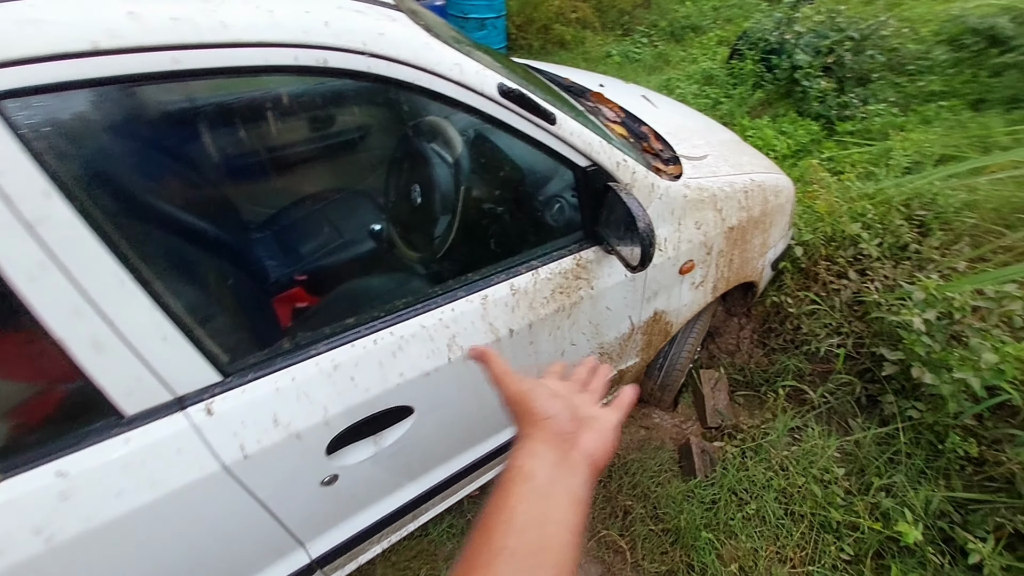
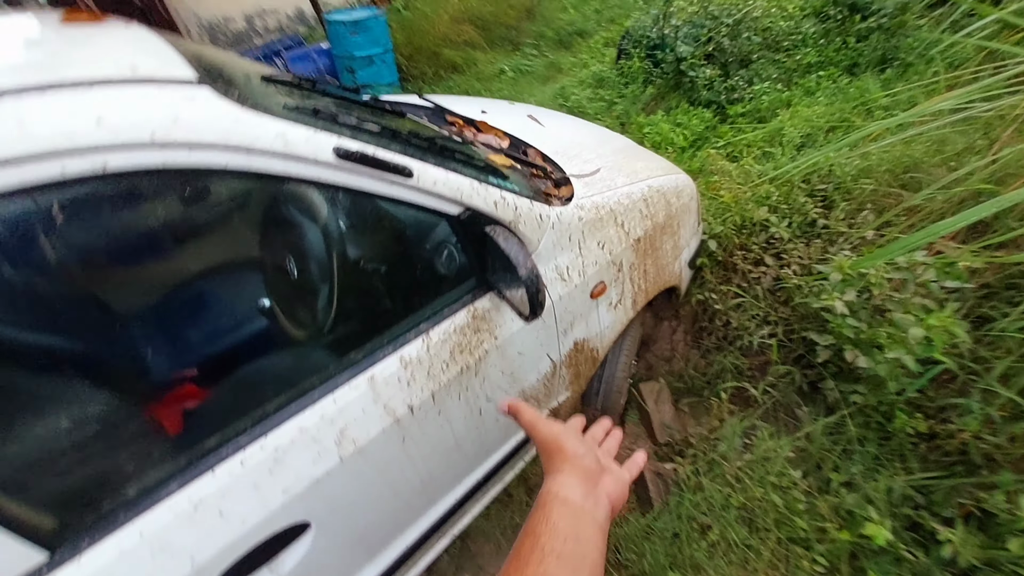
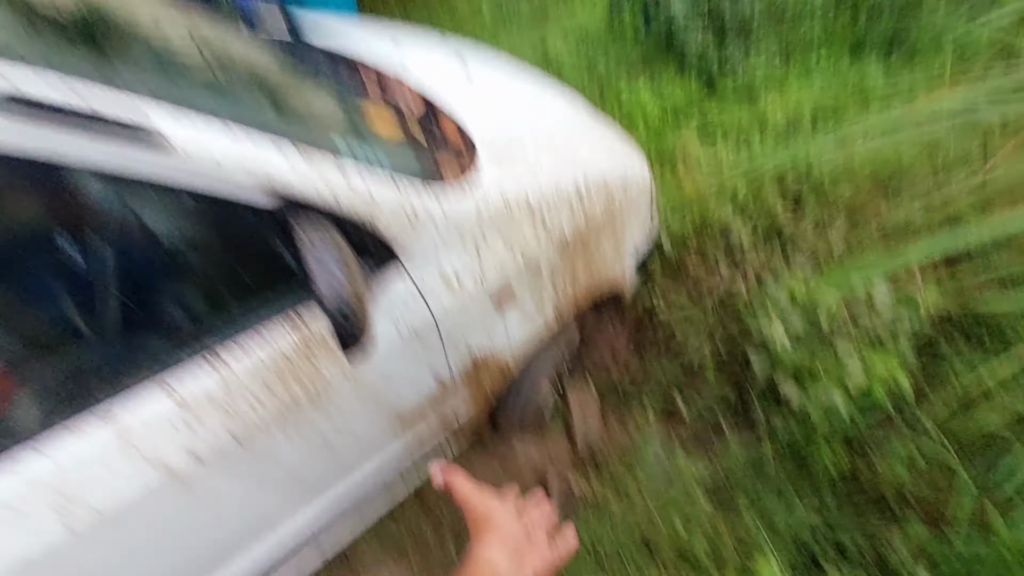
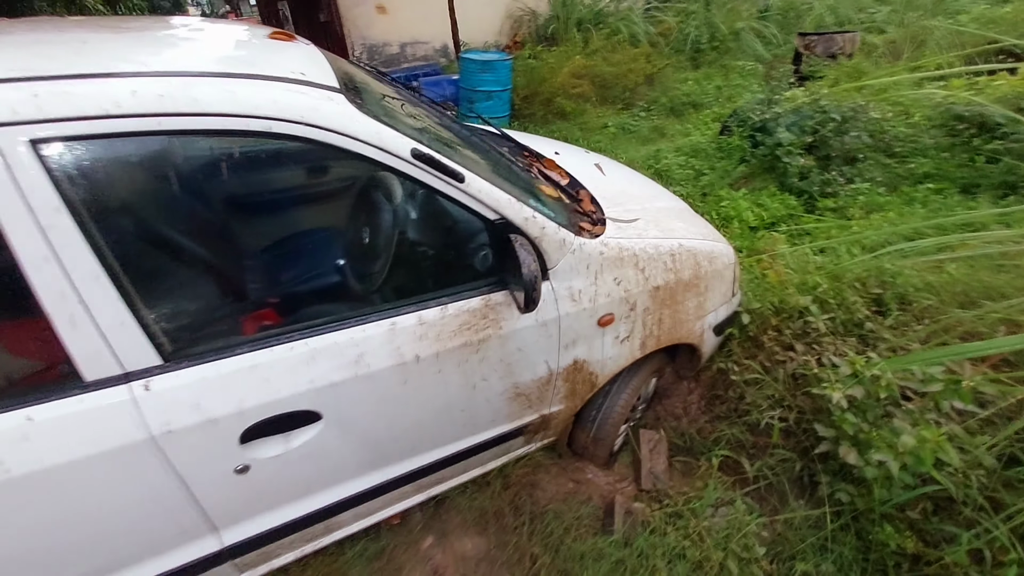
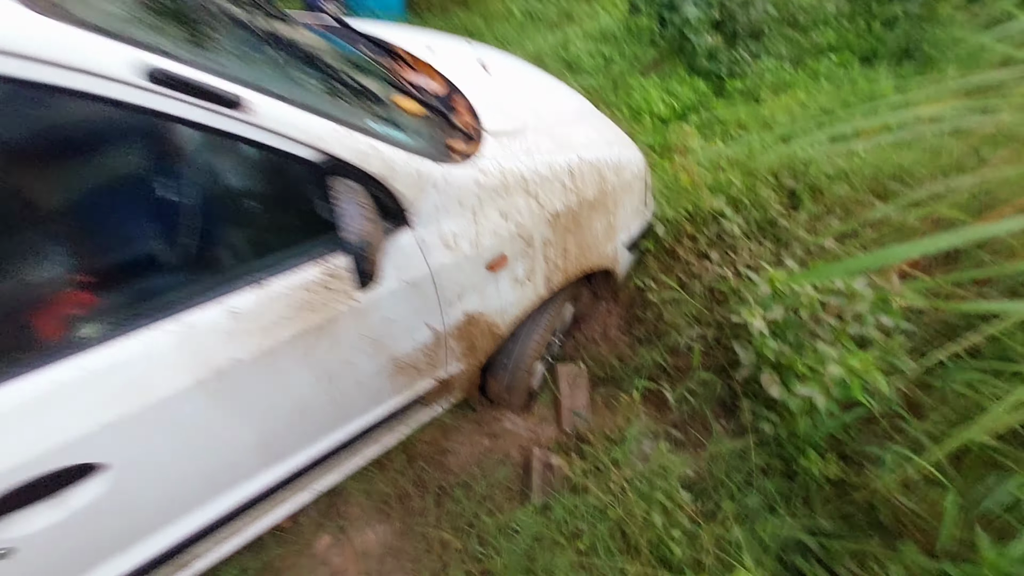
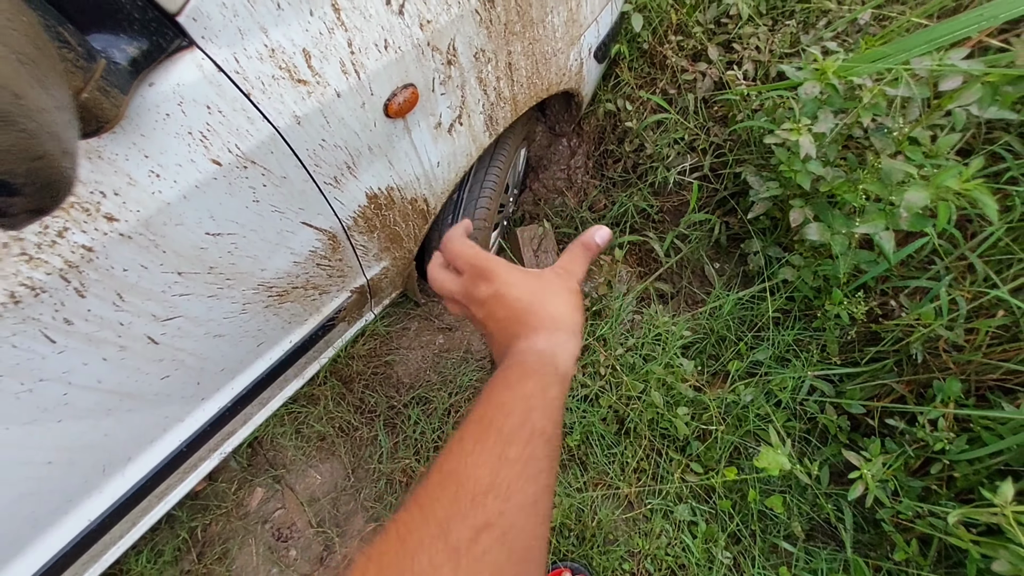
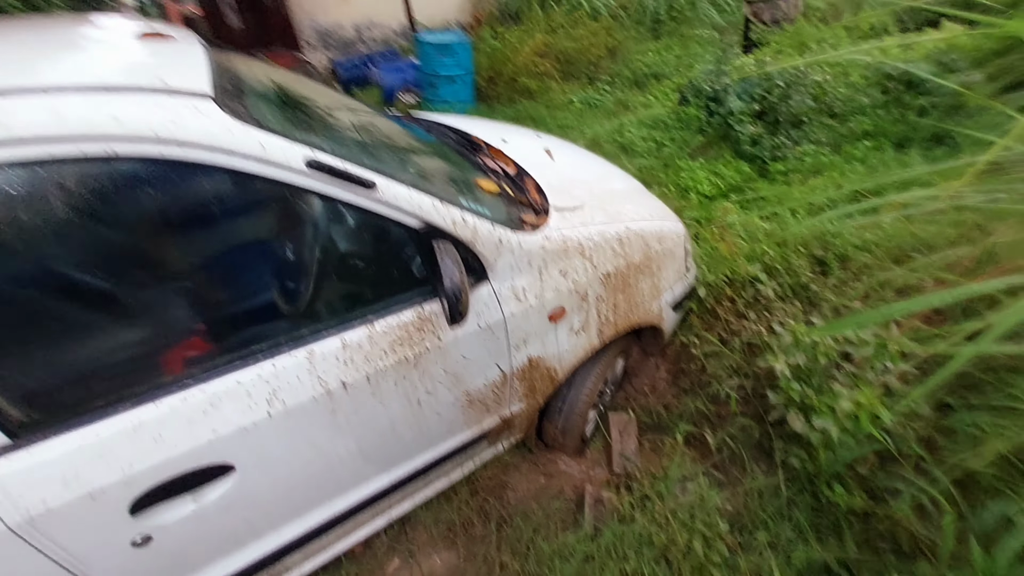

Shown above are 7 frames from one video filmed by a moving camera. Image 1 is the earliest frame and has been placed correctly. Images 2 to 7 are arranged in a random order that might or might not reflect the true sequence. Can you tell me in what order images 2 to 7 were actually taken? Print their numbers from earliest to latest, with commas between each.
2, 3, 6, 5, 4, 7
